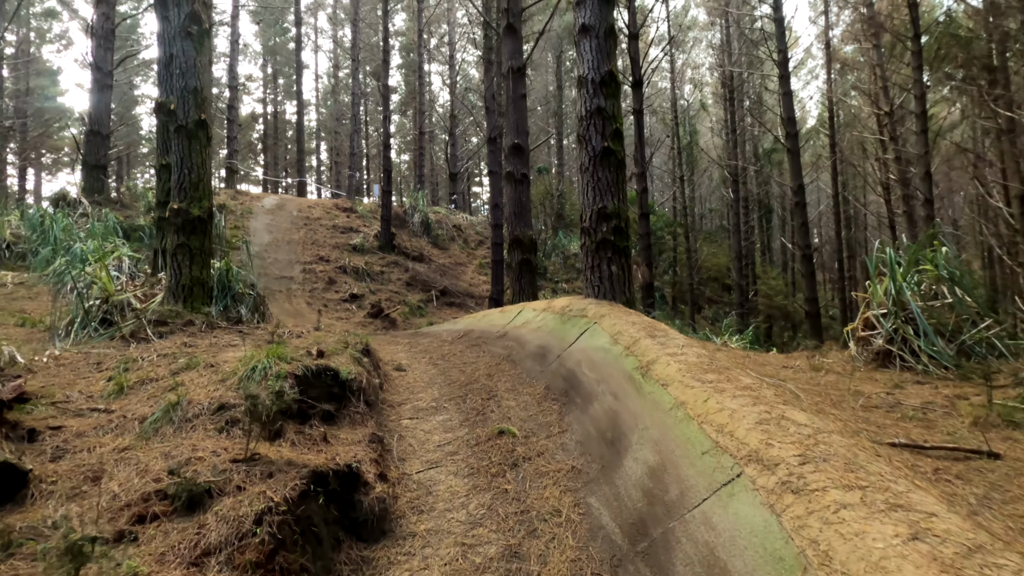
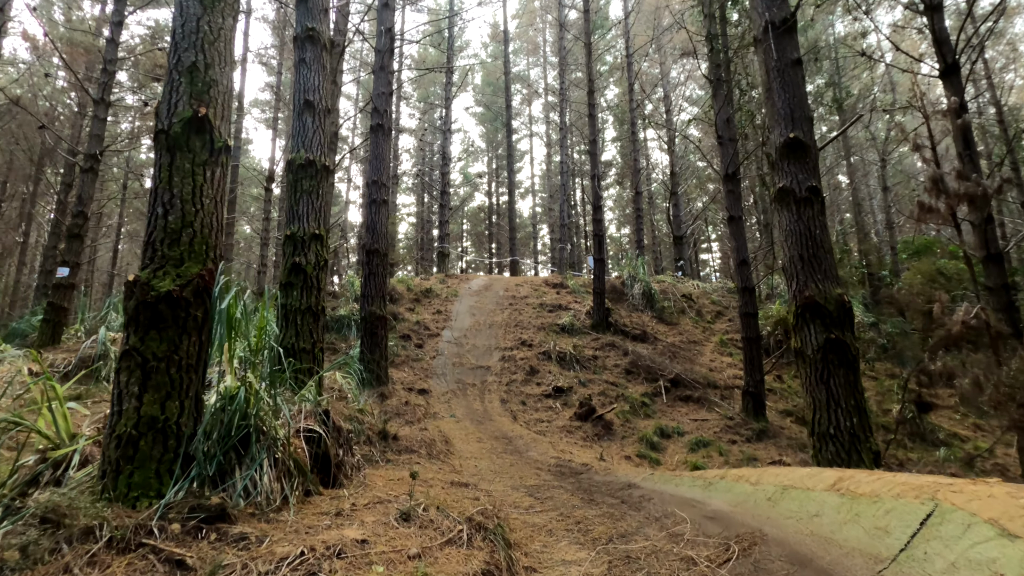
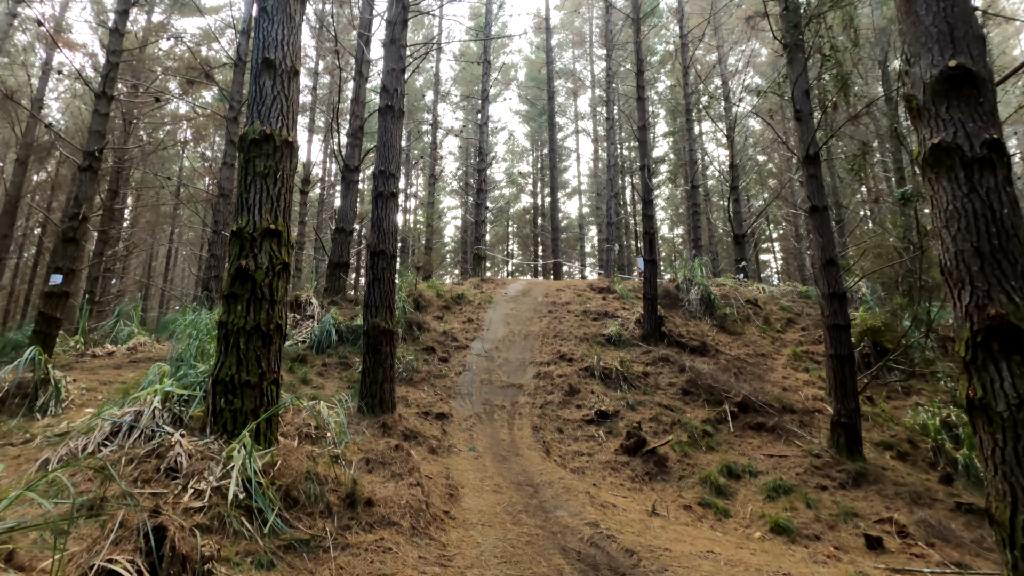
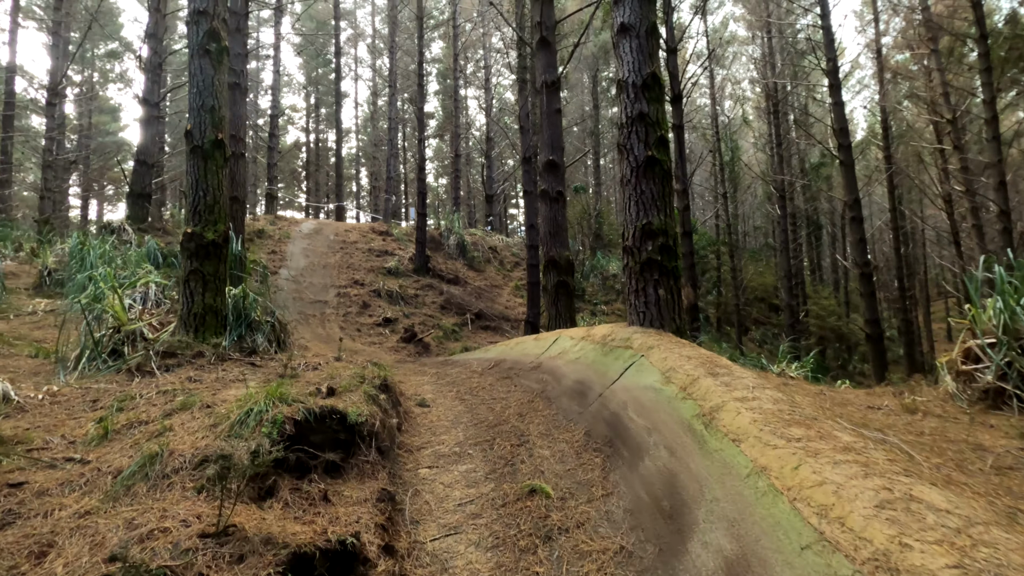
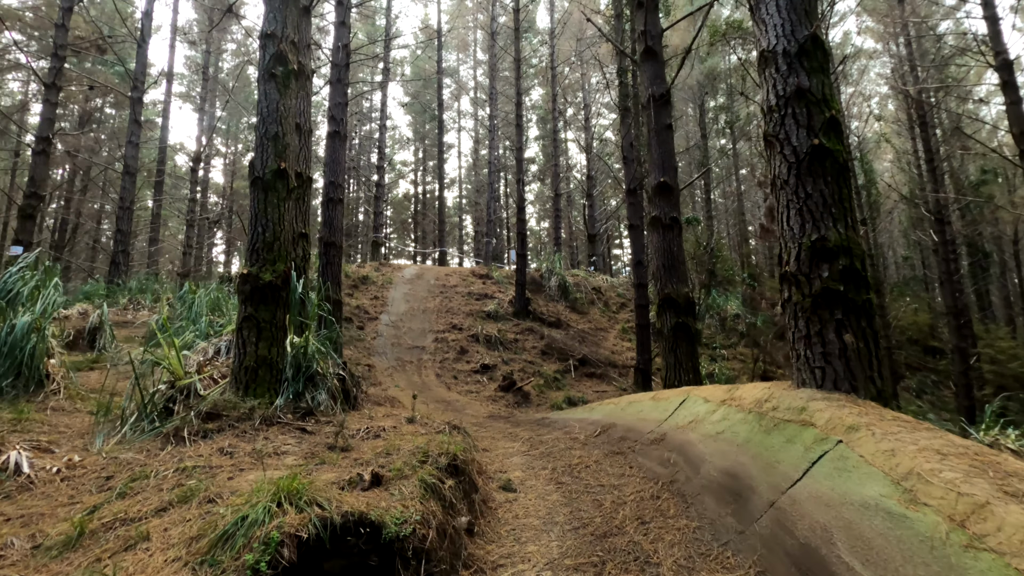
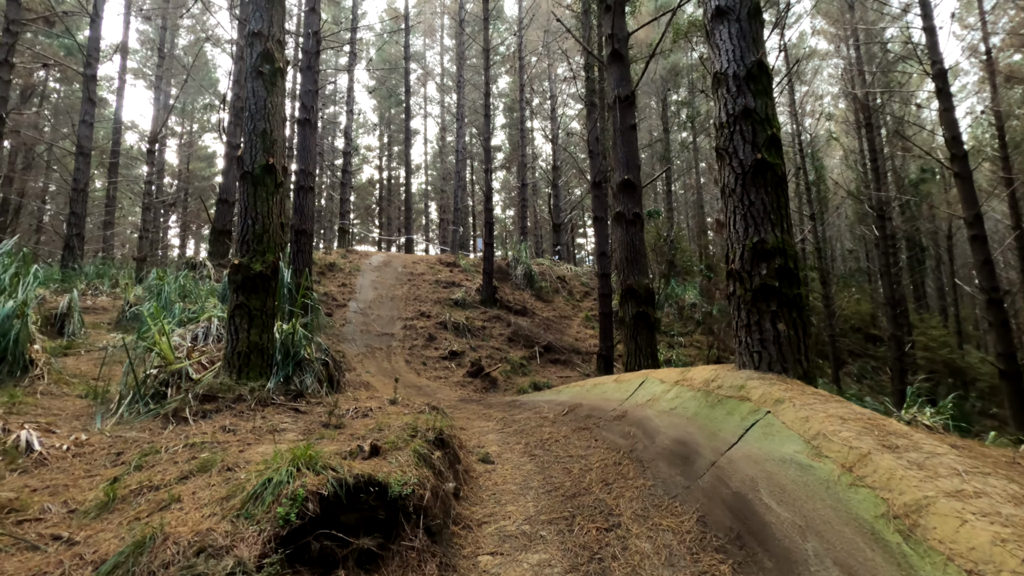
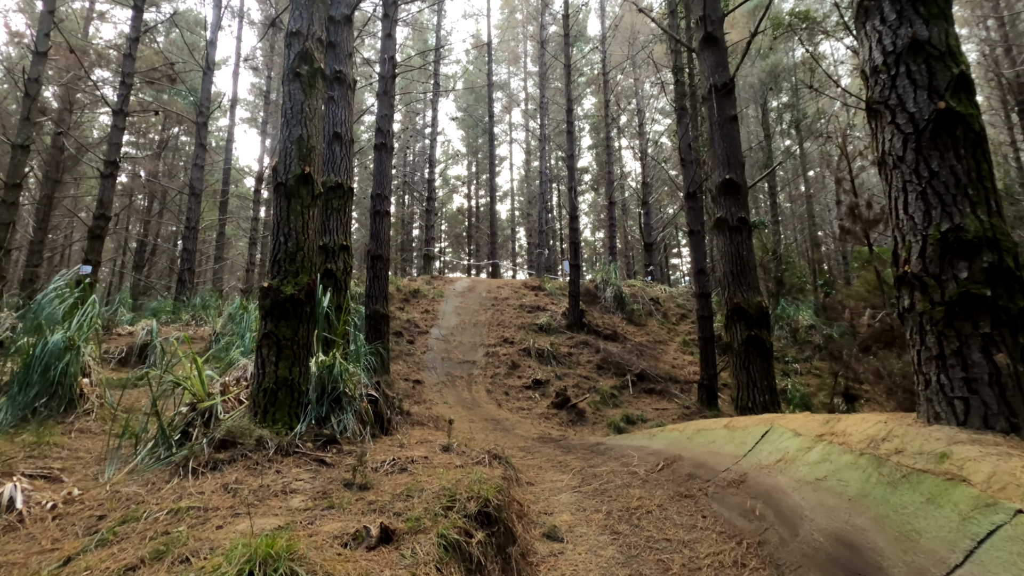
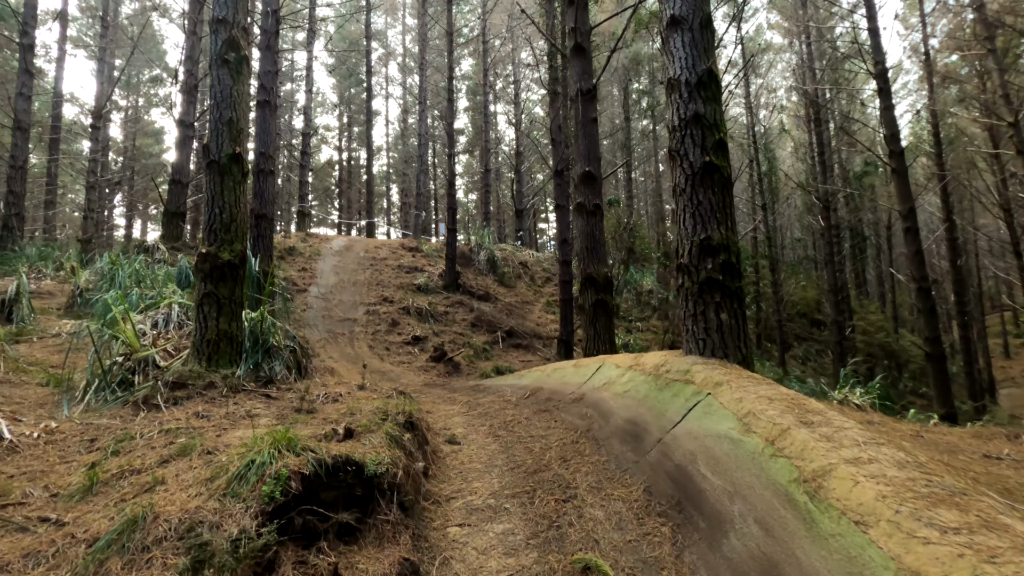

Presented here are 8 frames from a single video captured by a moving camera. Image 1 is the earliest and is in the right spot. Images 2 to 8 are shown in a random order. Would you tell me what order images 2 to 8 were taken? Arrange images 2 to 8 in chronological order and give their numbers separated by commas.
4, 8, 6, 5, 7, 2, 3
